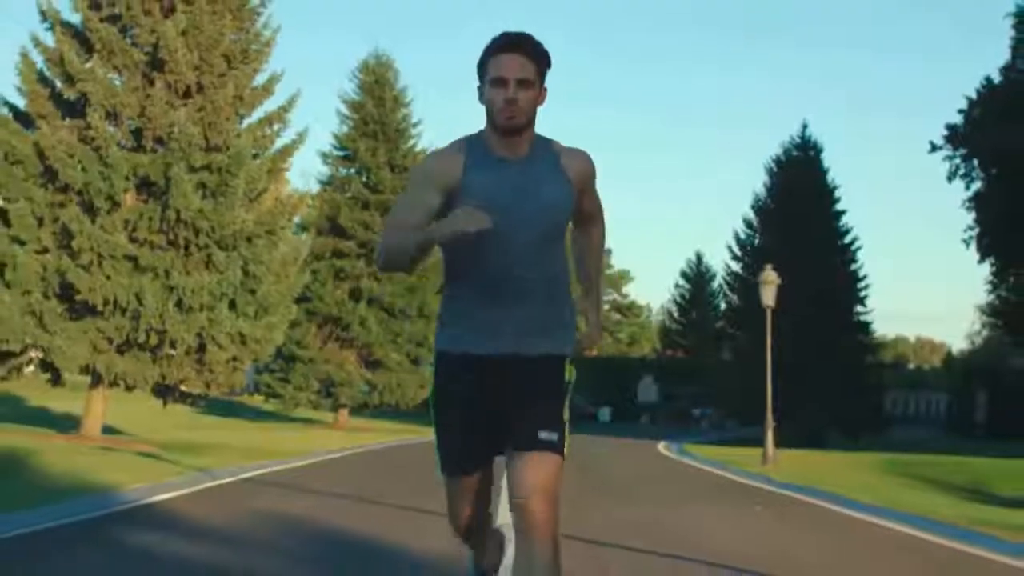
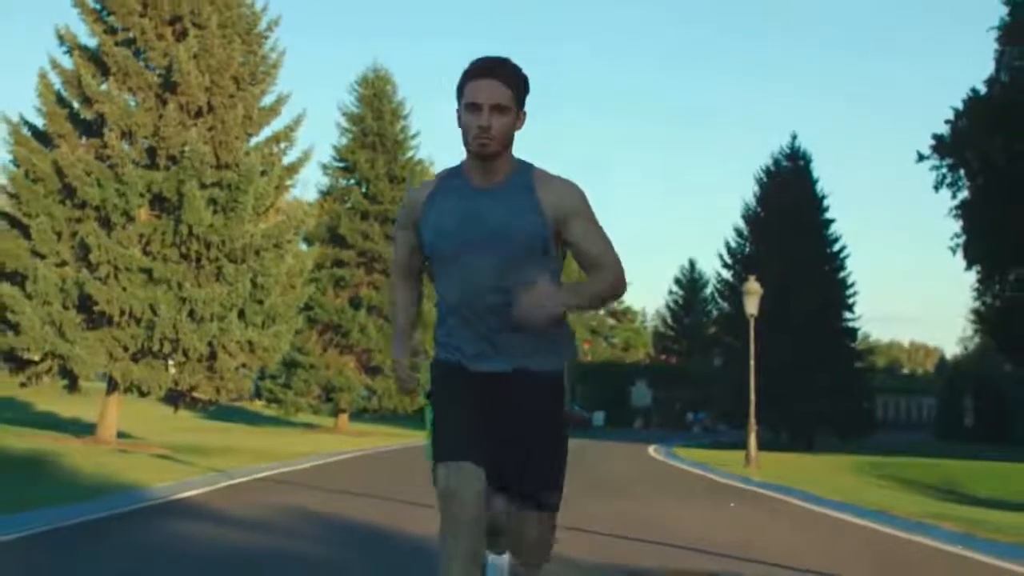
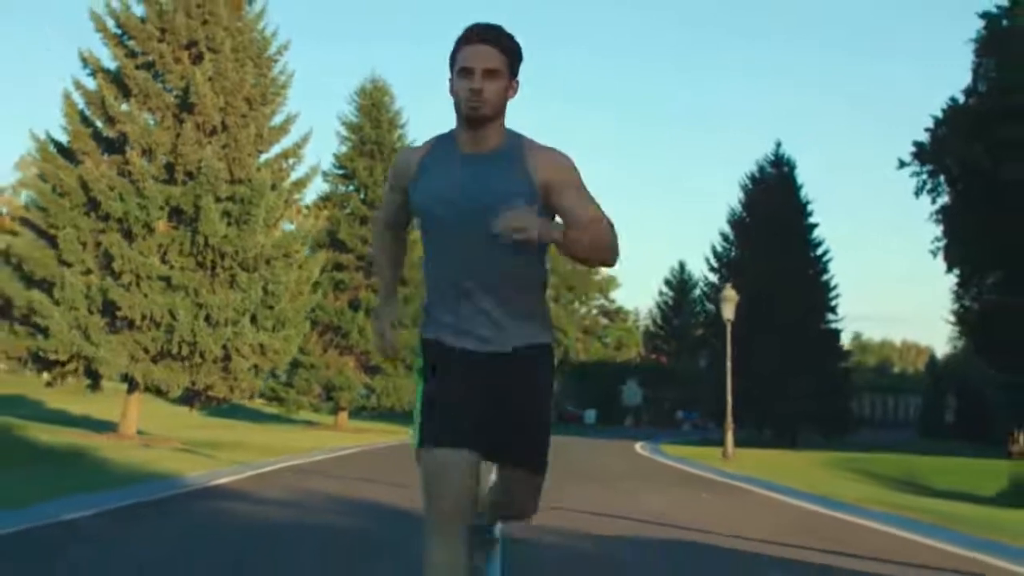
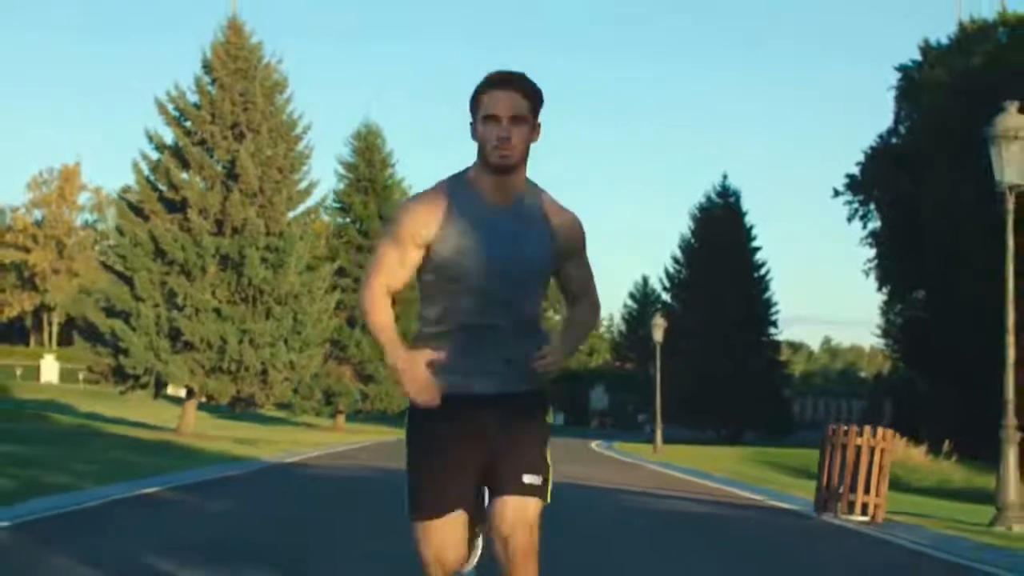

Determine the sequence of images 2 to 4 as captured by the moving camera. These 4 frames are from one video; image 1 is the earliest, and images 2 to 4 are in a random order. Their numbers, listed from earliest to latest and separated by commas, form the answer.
2, 3, 4
